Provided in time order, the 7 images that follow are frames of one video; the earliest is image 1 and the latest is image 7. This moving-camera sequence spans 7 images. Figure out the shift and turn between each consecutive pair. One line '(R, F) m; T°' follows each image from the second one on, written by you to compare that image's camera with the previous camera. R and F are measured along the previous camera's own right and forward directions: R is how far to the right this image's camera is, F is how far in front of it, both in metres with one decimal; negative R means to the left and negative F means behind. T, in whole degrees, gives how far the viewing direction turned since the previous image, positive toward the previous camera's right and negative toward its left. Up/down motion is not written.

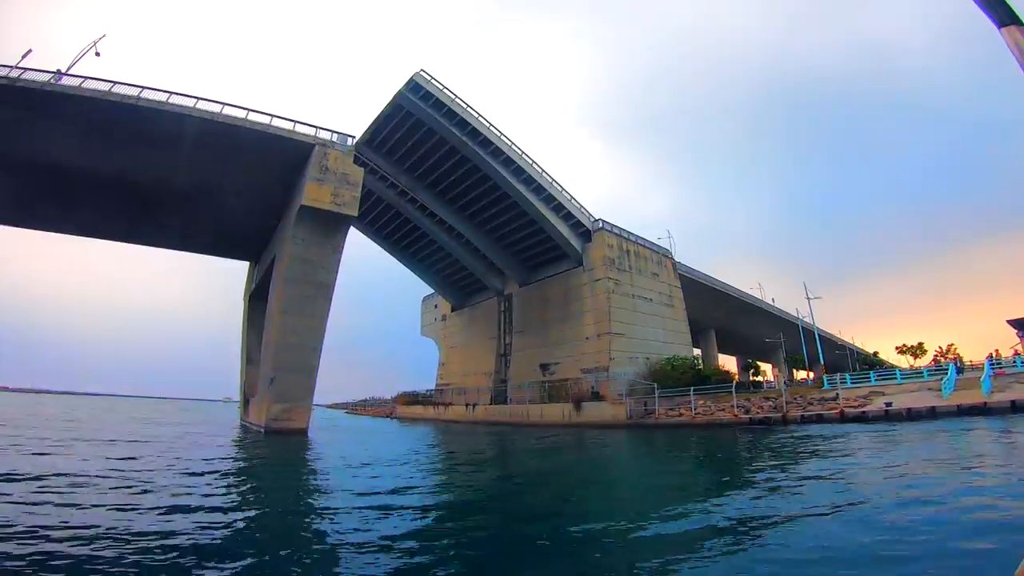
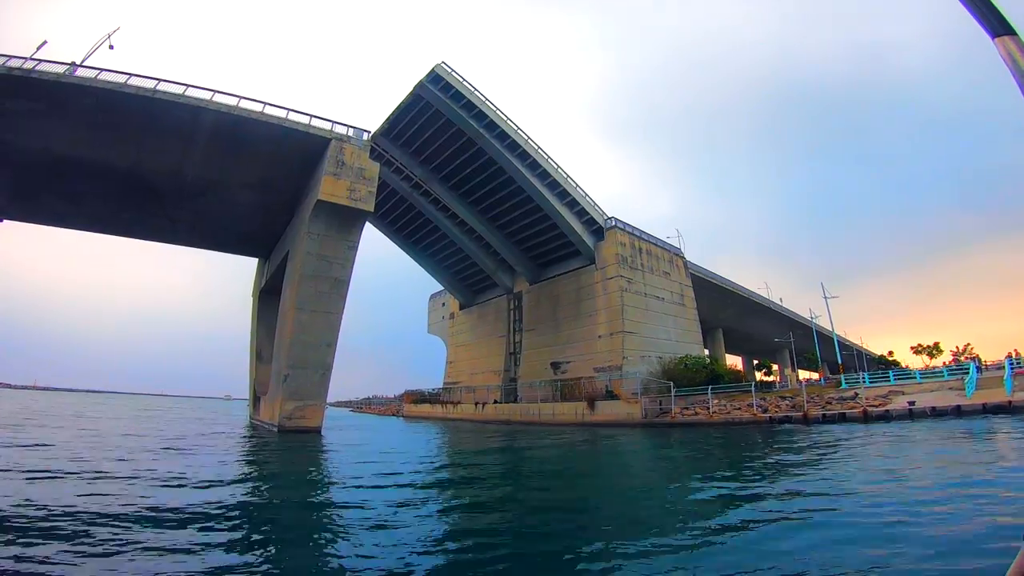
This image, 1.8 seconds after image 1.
(-0.9, +0.2) m; +1°
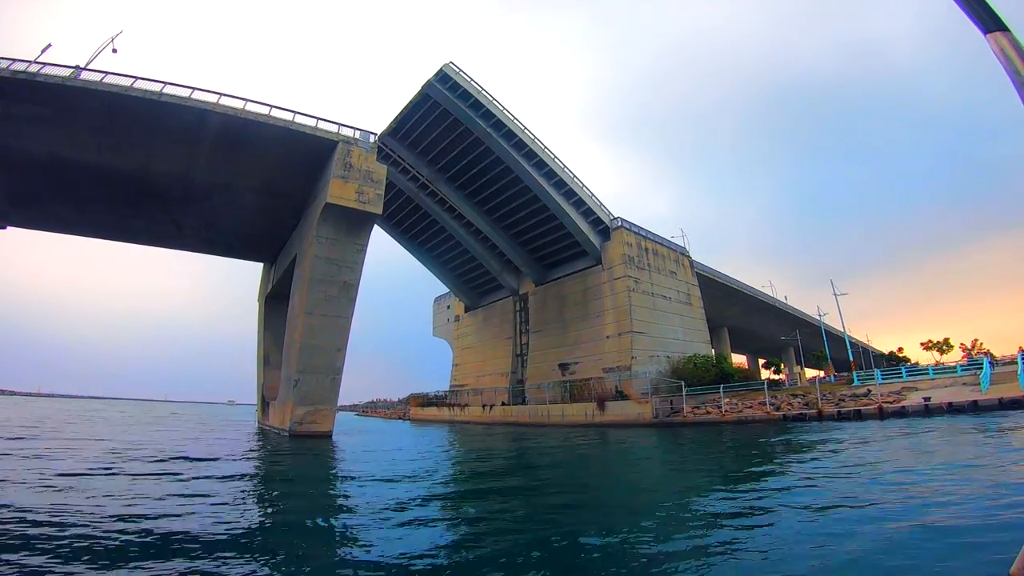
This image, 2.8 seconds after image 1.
(-0.5, +0.1) m; 0°
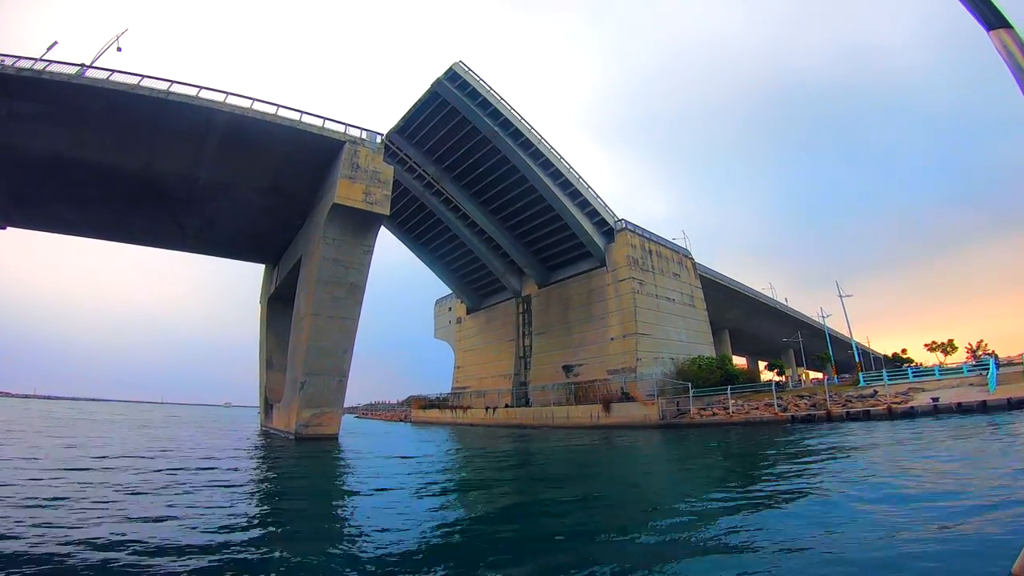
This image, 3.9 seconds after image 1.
(-0.6, +0.1) m; +1°
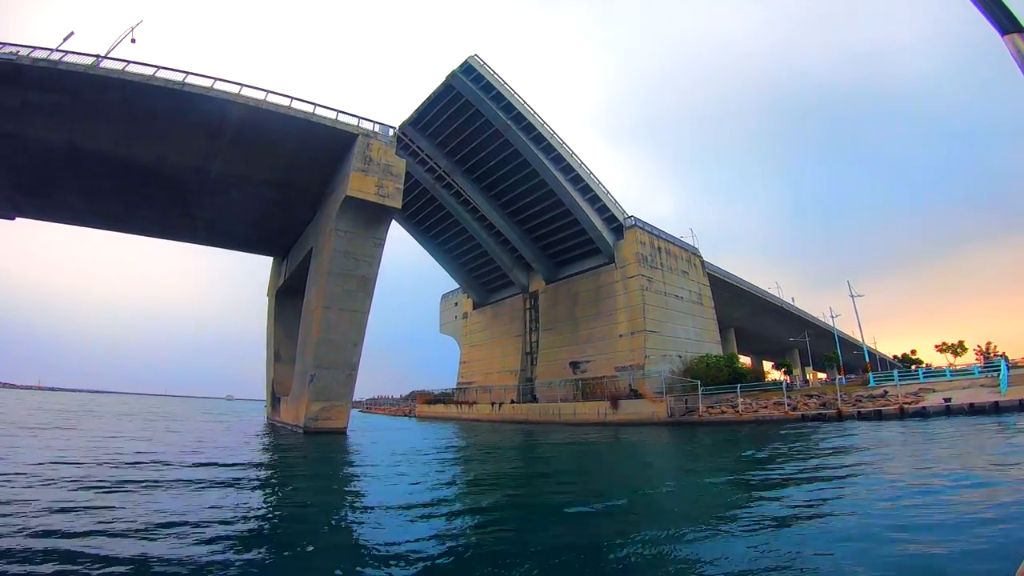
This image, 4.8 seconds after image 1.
(-0.4, 0.0) m; 0°
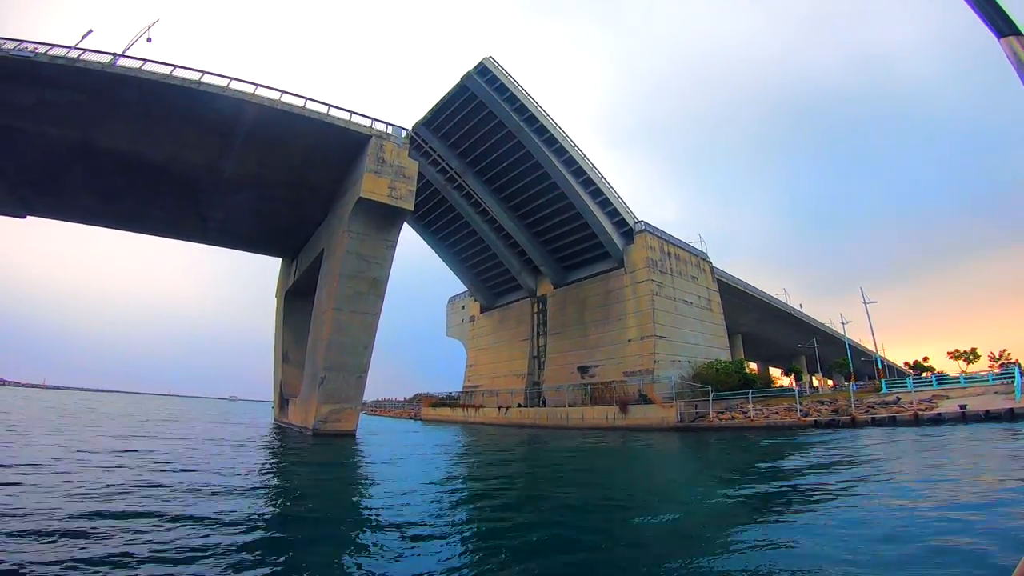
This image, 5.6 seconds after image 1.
(-0.4, +0.1) m; 0°
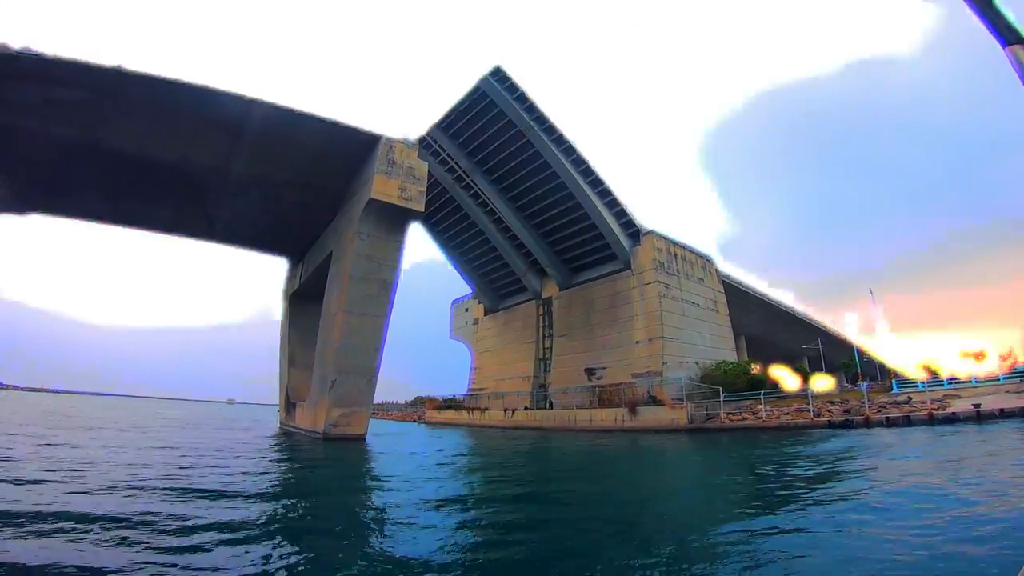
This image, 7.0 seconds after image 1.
(-0.7, +0.1) m; +1°
